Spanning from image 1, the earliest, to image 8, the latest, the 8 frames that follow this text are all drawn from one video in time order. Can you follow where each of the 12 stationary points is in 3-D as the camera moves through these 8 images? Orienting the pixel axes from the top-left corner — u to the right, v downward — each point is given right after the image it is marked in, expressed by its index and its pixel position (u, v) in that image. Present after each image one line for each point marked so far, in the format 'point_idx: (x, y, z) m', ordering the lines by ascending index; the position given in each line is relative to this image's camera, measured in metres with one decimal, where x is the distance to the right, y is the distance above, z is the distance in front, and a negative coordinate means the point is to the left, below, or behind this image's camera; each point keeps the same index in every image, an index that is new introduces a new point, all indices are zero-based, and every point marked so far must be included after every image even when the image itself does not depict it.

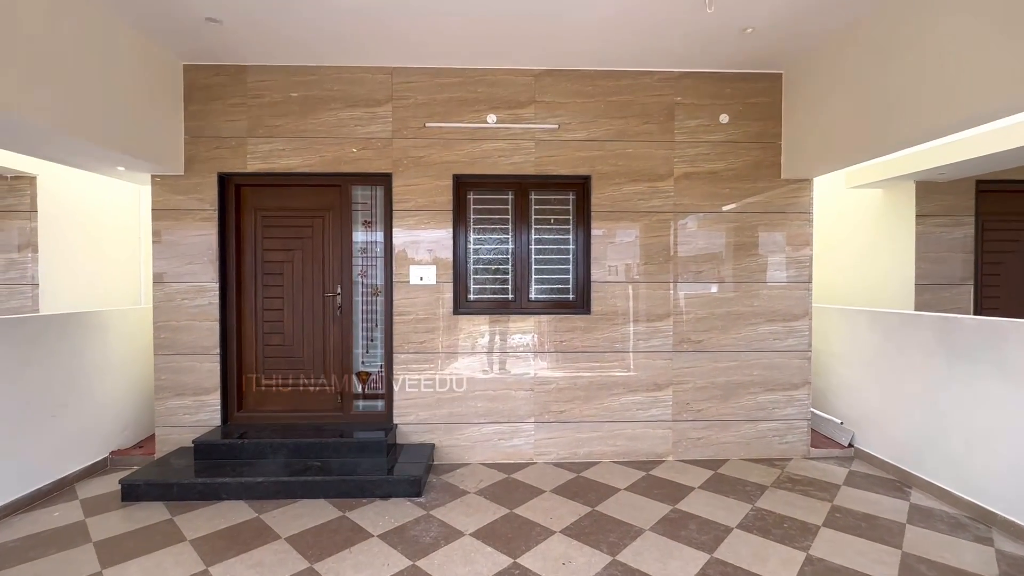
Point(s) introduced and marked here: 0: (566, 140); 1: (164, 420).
0: (+0.4, +1.1, +3.4) m
1: (-2.5, -0.9, +3.3) m
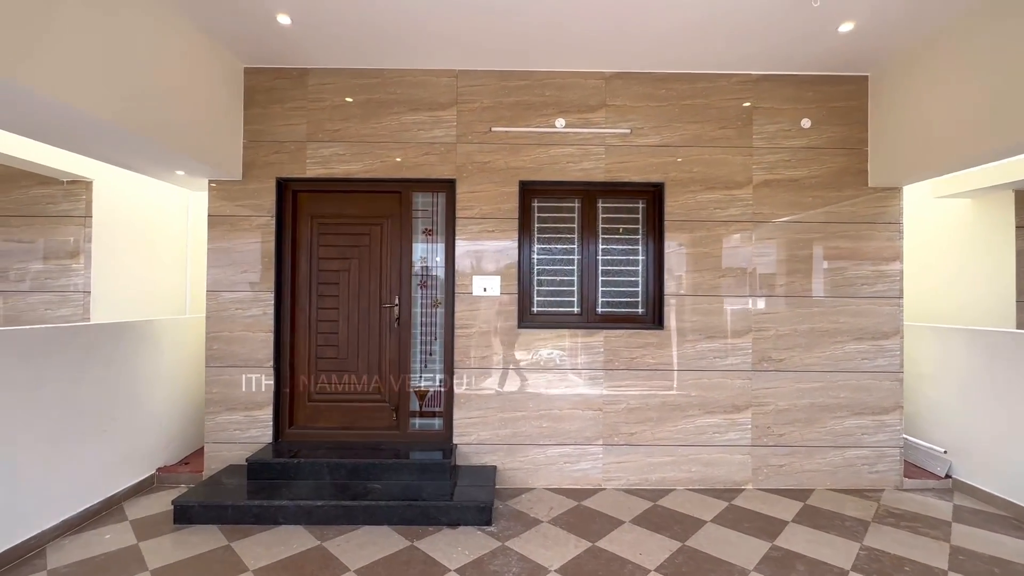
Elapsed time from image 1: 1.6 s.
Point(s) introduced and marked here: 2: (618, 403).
0: (+0.9, +1.0, +3.2) m
1: (-2.0, -1.0, +3.2) m
2: (+0.7, -0.8, +3.2) m
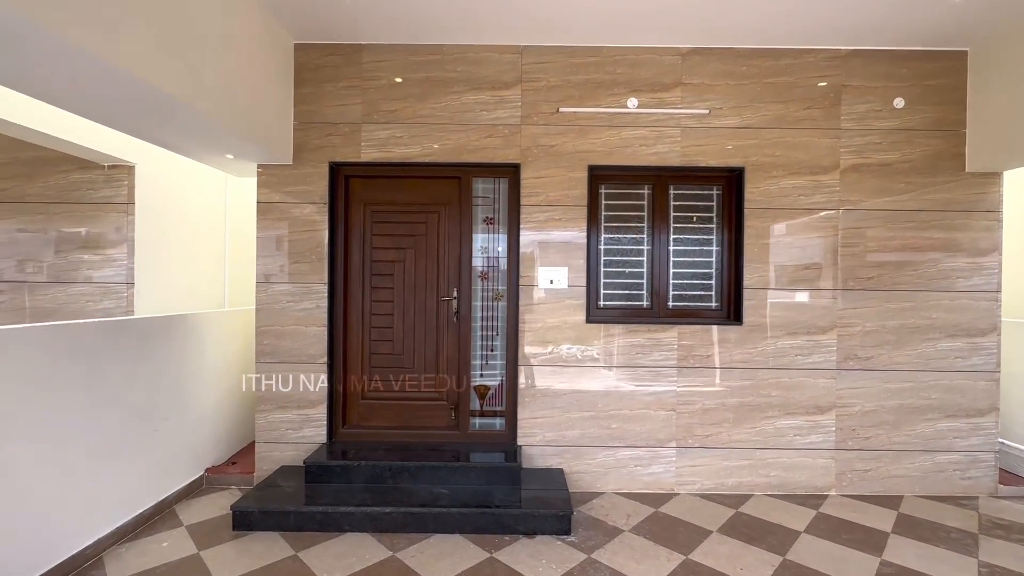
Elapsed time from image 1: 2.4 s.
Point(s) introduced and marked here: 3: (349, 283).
0: (+1.3, +1.0, +3.0) m
1: (-1.6, -0.9, +3.0) m
2: (+1.2, -0.7, +3.0) m
3: (-1.1, 0.0, +3.1) m
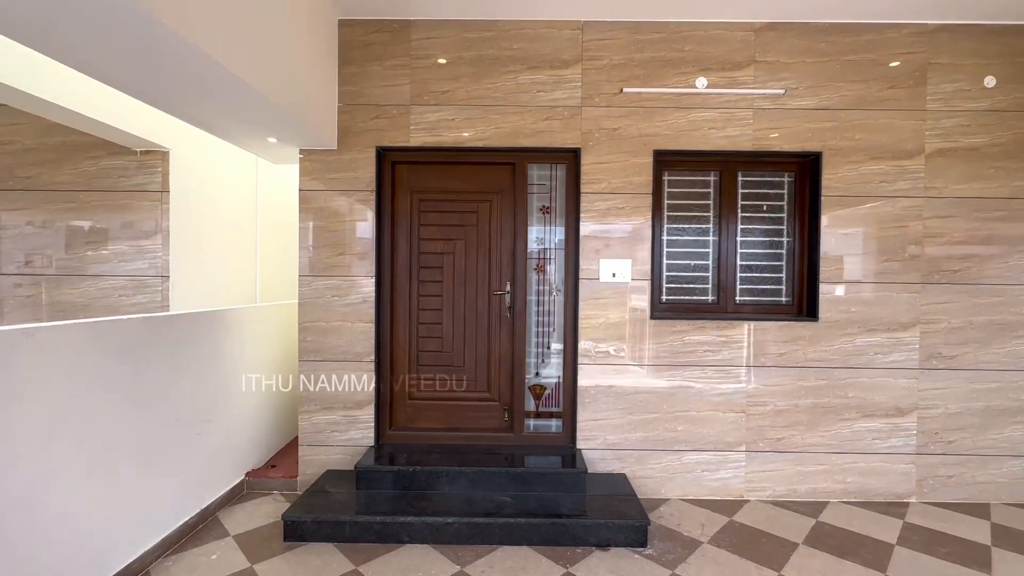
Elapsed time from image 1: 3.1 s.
0: (+1.7, +1.1, +2.8) m
1: (-1.2, -0.9, +2.8) m
2: (+1.5, -0.7, +2.8) m
3: (-0.7, +0.1, +3.0) m
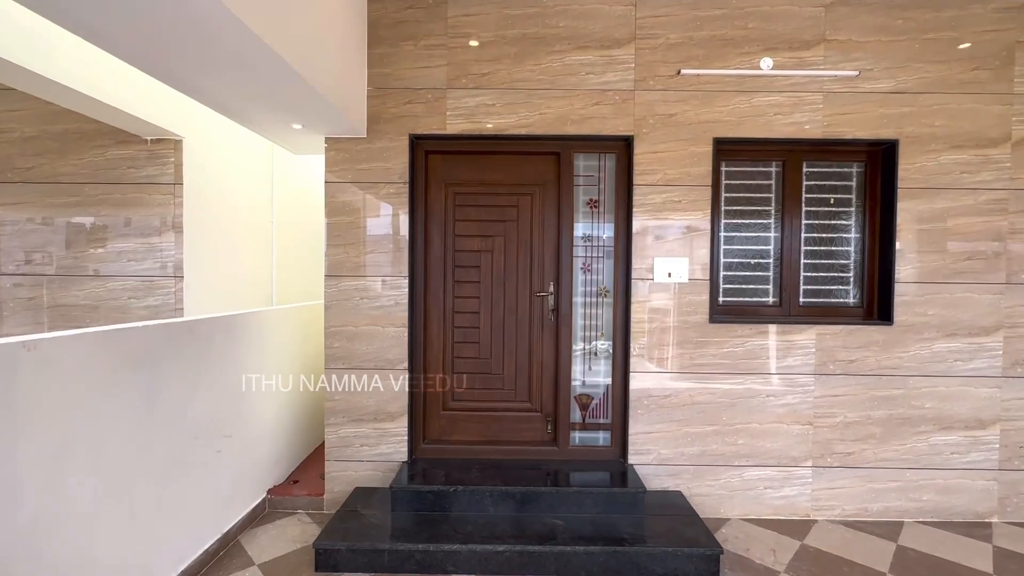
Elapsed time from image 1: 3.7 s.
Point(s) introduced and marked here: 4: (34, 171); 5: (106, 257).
0: (+1.9, +1.1, +2.5) m
1: (-1.0, -0.9, +2.6) m
2: (+1.8, -0.7, +2.6) m
3: (-0.5, +0.1, +2.7) m
4: (-2.7, +0.7, +2.6) m
5: (-2.3, +0.2, +2.7) m
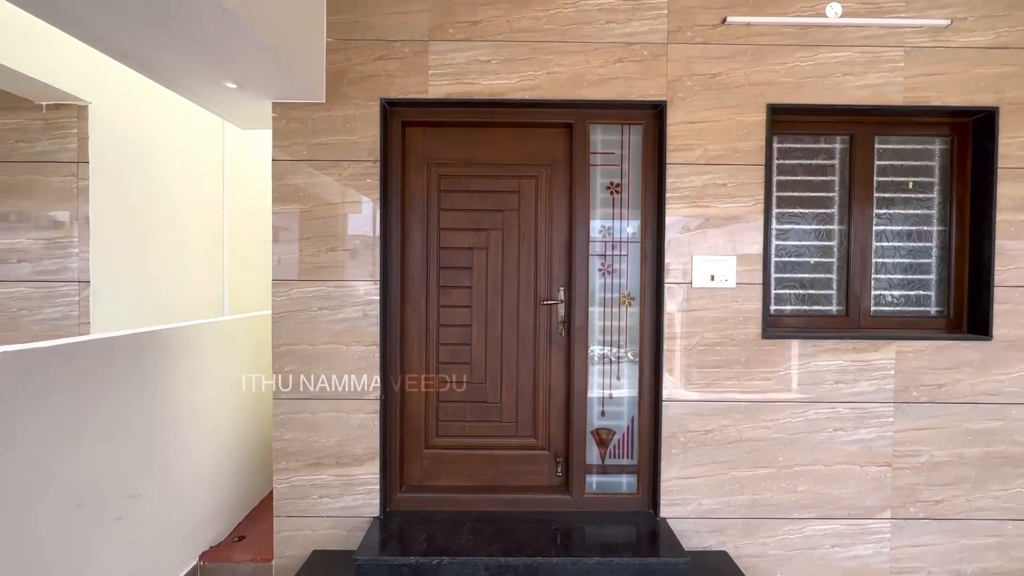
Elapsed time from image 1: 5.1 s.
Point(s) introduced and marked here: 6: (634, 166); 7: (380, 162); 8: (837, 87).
0: (+1.9, +1.0, +2.0) m
1: (-1.0, -0.9, +2.0) m
2: (+1.8, -0.7, +2.1) m
3: (-0.5, 0.0, +2.2) m
4: (-2.7, +0.6, +2.0) m
5: (-2.3, +0.1, +2.1) m
6: (+0.6, +0.5, +2.1) m
7: (-0.6, +0.5, +2.0) m
8: (+1.4, +0.9, +2.0) m
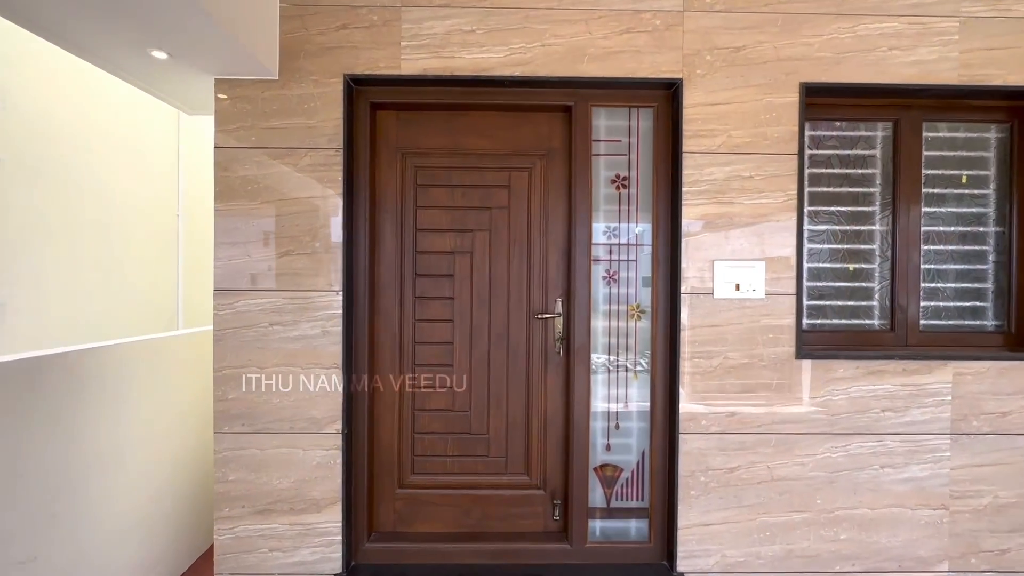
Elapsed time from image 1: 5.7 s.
0: (+1.9, +1.0, +1.7) m
1: (-1.0, -1.0, +1.7) m
2: (+1.7, -0.8, +1.7) m
3: (-0.5, 0.0, +1.8) m
4: (-2.7, +0.6, +1.7) m
5: (-2.4, +0.1, +1.7) m
6: (+0.5, +0.5, +1.8) m
7: (-0.6, +0.5, +1.7) m
8: (+1.3, +0.8, +1.7) m
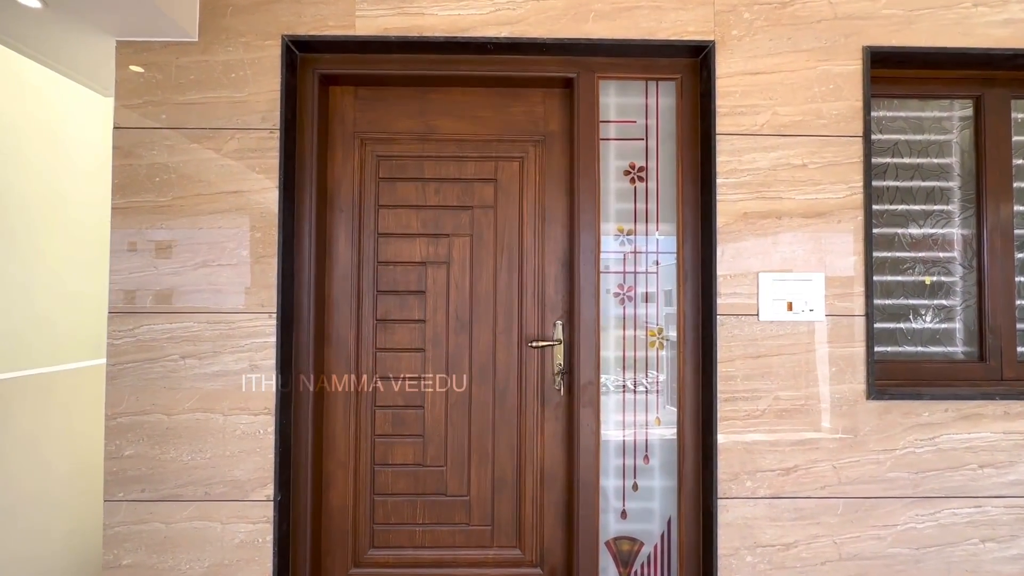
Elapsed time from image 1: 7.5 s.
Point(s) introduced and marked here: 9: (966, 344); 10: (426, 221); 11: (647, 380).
0: (+1.8, +0.9, +1.4) m
1: (-1.0, -1.0, +1.3) m
2: (+1.7, -0.8, +1.3) m
3: (-0.6, -0.1, +1.4) m
4: (-2.8, +0.5, +1.3) m
5: (-2.4, 0.0, +1.4) m
6: (+0.5, +0.4, +1.4) m
7: (-0.7, +0.4, +1.3) m
8: (+1.3, +0.8, +1.4) m
9: (+1.4, -0.2, +1.5) m
10: (-0.3, +0.2, +1.5) m
11: (+0.4, -0.3, +1.4) m
